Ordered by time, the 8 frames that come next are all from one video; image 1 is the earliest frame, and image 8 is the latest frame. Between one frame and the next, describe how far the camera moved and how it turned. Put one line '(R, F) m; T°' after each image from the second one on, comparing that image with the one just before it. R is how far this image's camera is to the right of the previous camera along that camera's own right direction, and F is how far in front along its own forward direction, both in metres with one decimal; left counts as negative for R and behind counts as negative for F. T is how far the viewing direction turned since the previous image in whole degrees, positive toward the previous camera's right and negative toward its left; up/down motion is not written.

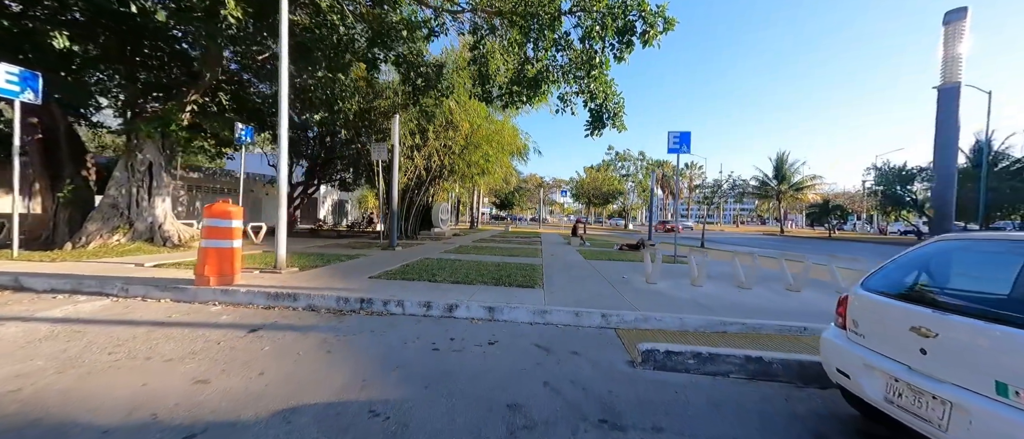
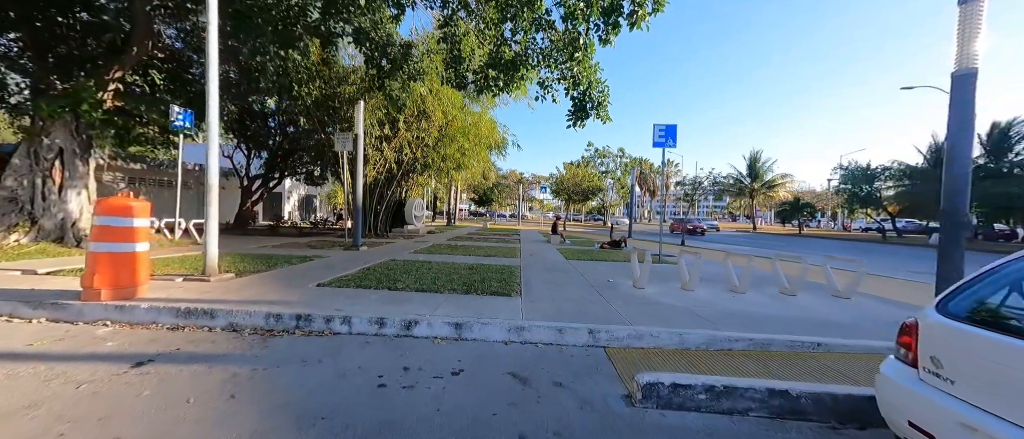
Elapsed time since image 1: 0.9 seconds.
(+0.1, +0.8) m; +4°
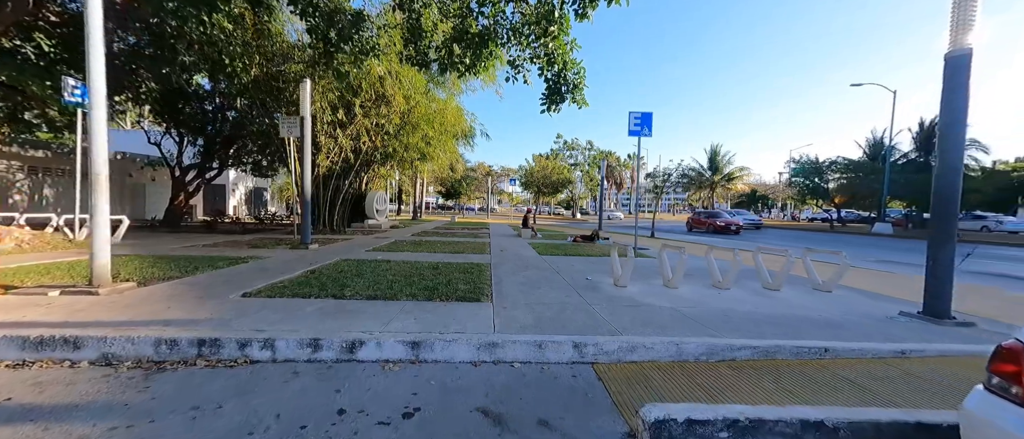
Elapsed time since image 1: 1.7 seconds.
(0.0, +0.7) m; +6°
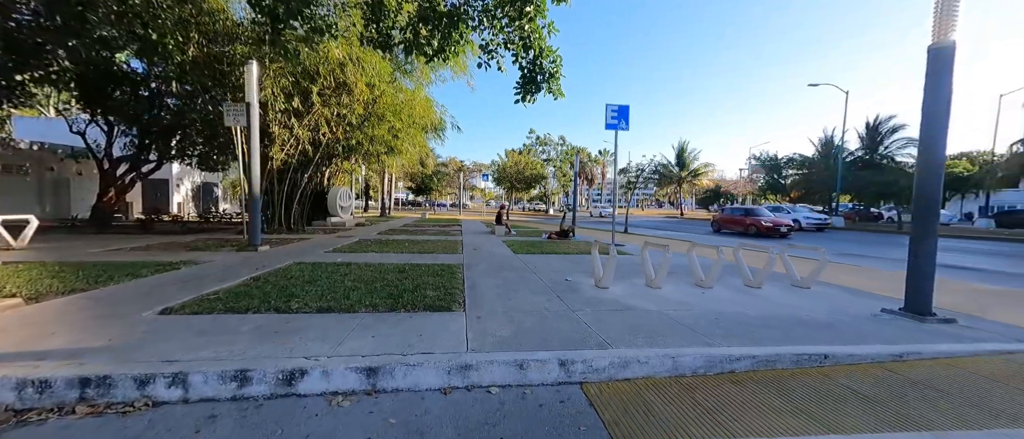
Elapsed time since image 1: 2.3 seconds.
(0.0, +0.5) m; +5°
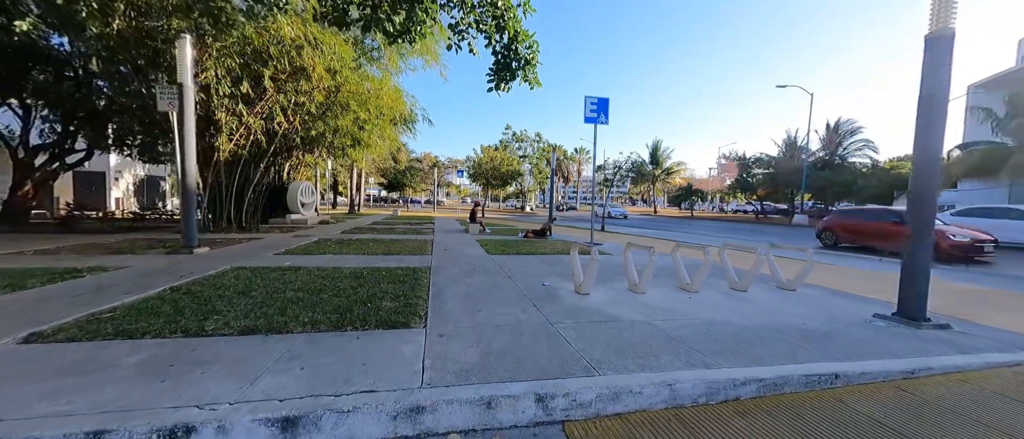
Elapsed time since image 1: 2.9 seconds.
(+0.1, +0.6) m; +4°
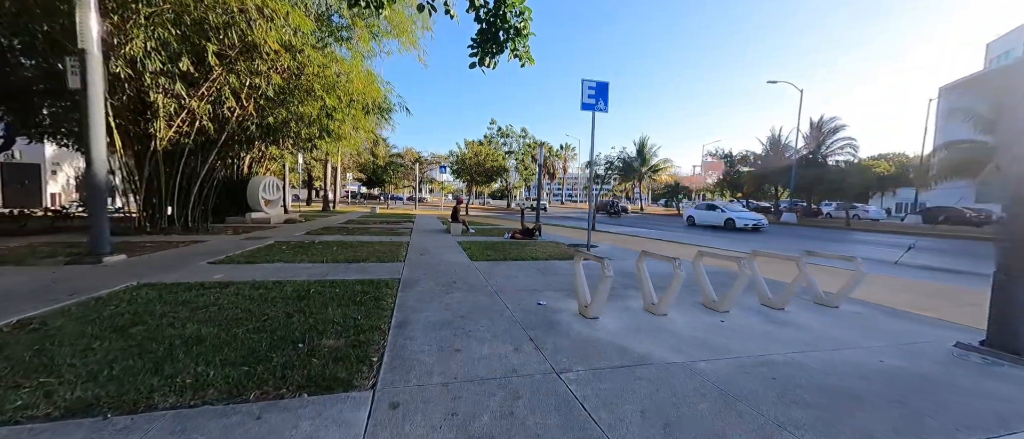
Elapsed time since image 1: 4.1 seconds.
(0.0, +1.0) m; +3°
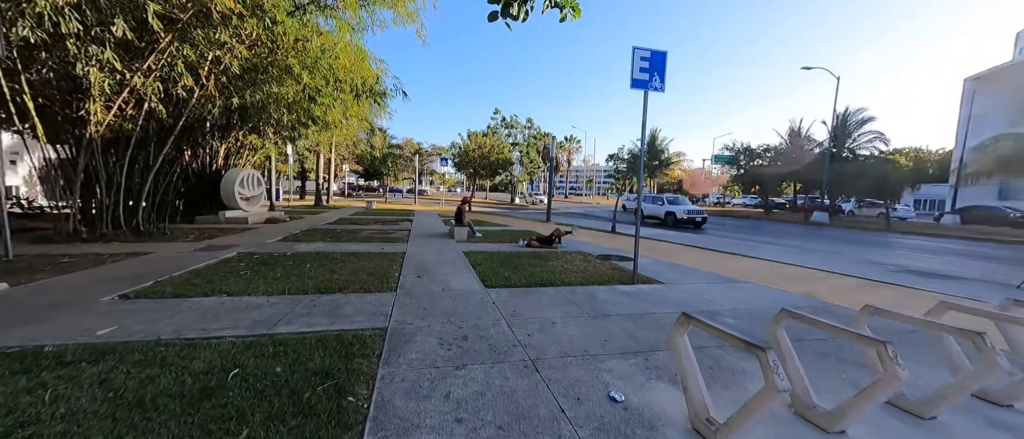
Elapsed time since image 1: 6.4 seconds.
(-0.4, +1.7) m; 0°
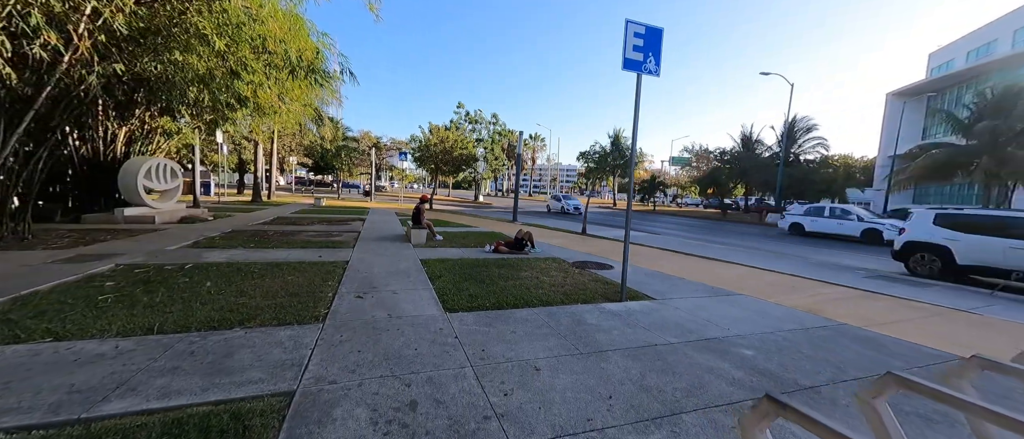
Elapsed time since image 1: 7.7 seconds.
(0.0, +1.0) m; +6°
